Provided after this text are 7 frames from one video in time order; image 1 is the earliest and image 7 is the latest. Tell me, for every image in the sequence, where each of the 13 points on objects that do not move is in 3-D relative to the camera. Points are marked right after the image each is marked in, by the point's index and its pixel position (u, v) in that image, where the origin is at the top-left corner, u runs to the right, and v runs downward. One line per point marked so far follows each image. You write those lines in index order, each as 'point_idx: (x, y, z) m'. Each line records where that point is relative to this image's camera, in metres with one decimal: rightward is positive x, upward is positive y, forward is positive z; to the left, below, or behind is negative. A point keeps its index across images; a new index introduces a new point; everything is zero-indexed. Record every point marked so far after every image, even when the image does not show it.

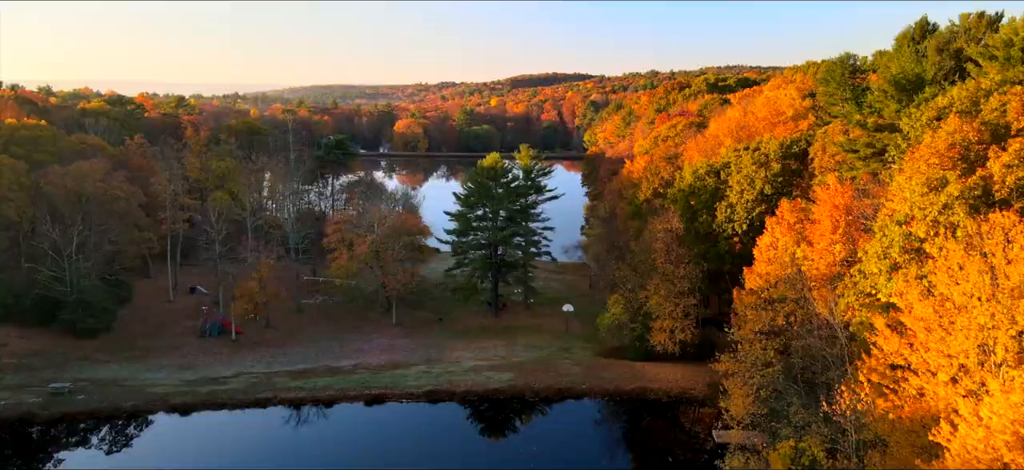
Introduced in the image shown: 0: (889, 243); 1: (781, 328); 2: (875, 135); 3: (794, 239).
0: (+6.1, -0.2, +13.2) m
1: (+5.4, -1.9, +16.5) m
2: (+8.7, +2.4, +19.7) m
3: (+5.9, -0.1, +17.4) m
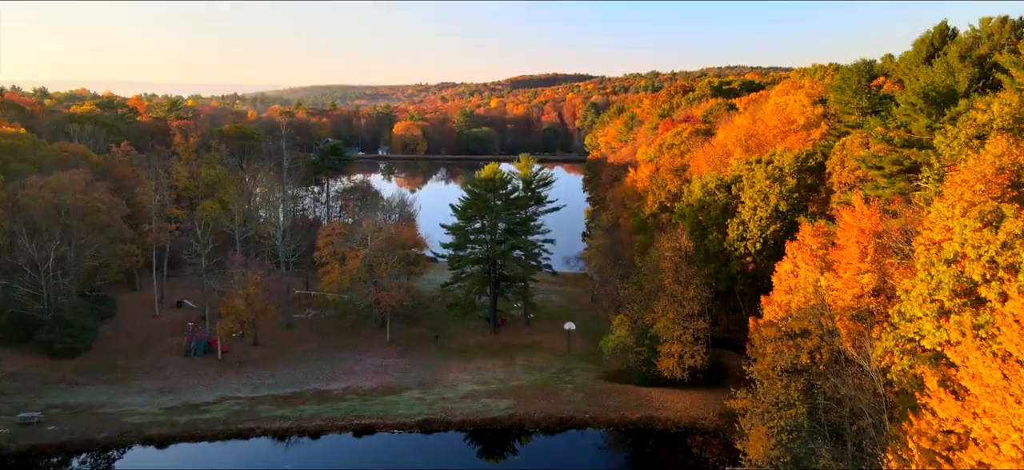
0: (+6.0, -0.7, +11.8) m
1: (+5.4, -2.4, +15.1) m
2: (+8.7, +1.8, +18.3) m
3: (+5.9, -0.6, +16.0) m
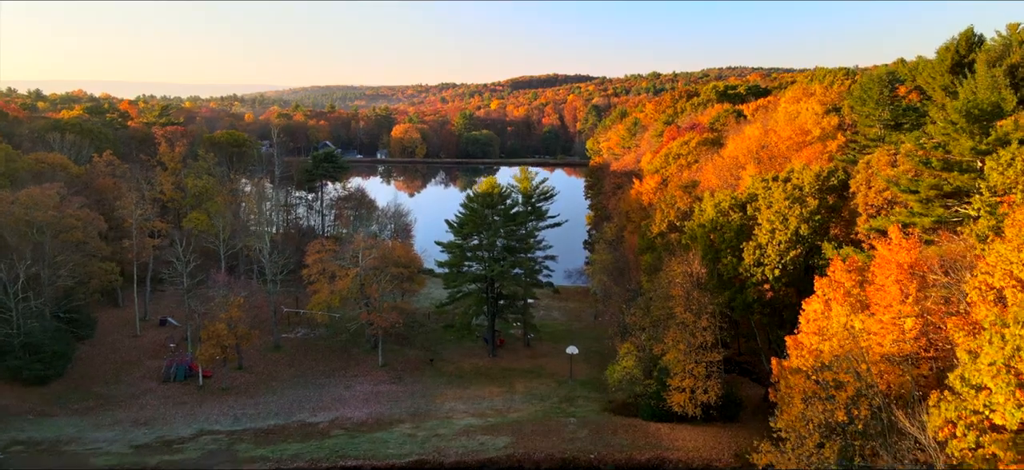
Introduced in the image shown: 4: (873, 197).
0: (+6.0, -1.3, +10.1) m
1: (+5.3, -3.0, +13.4) m
2: (+8.6, +1.2, +16.6) m
3: (+5.9, -1.3, +14.3) m
4: (+8.5, +0.9, +19.6) m
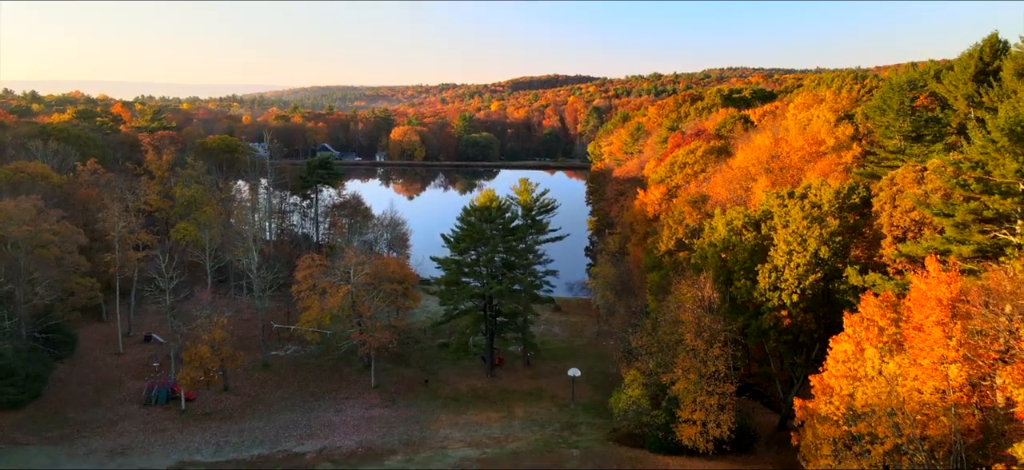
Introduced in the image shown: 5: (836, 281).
0: (+6.0, -1.8, +8.7) m
1: (+5.3, -3.5, +12.0) m
2: (+8.6, +0.7, +15.2) m
3: (+5.8, -1.8, +12.9) m
4: (+8.5, +0.4, +18.2) m
5: (+7.5, -1.1, +19.1) m
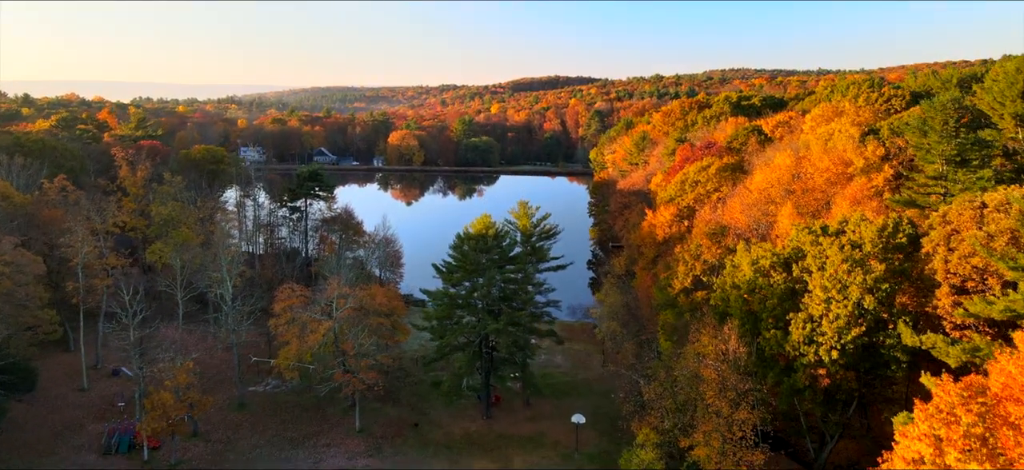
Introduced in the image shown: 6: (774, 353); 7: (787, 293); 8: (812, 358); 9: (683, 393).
0: (+5.9, -2.8, +6.2) m
1: (+5.2, -4.5, +9.5) m
2: (+8.5, -0.2, +12.7) m
3: (+5.8, -2.7, +10.4) m
4: (+8.4, -0.5, +15.6) m
5: (+7.4, -2.0, +16.6) m
6: (+5.7, -2.6, +18.1) m
7: (+6.1, -1.3, +18.3) m
8: (+6.0, -2.5, +16.7) m
9: (+3.8, -3.5, +18.3) m
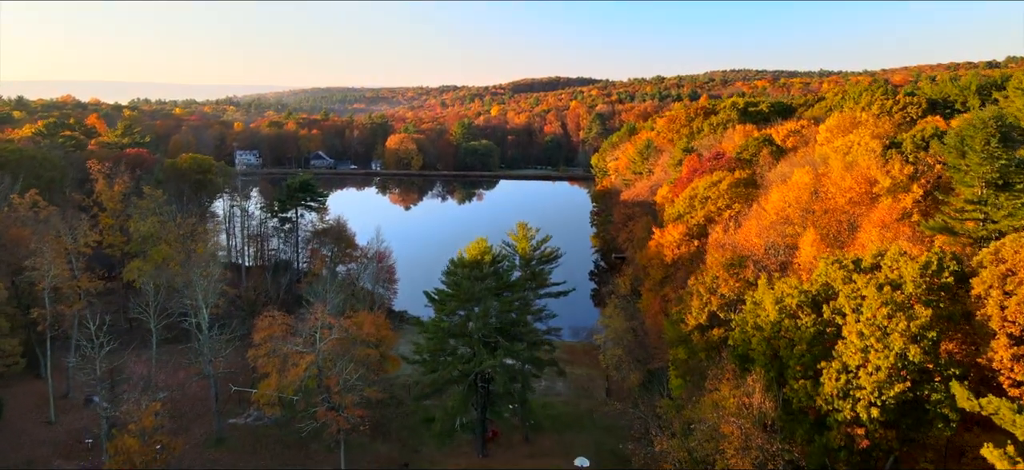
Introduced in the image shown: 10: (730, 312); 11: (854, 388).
0: (+5.8, -3.5, +4.2) m
1: (+5.1, -5.2, +7.5) m
2: (+8.4, -1.0, +10.7) m
3: (+5.7, -3.4, +8.5) m
4: (+8.3, -1.3, +13.7) m
5: (+7.3, -2.7, +14.6) m
6: (+5.7, -3.3, +16.1) m
7: (+6.0, -2.0, +16.3) m
8: (+6.0, -3.2, +14.7) m
9: (+3.7, -4.2, +16.3) m
10: (+5.0, -1.8, +18.9) m
11: (+6.2, -2.7, +15.0) m
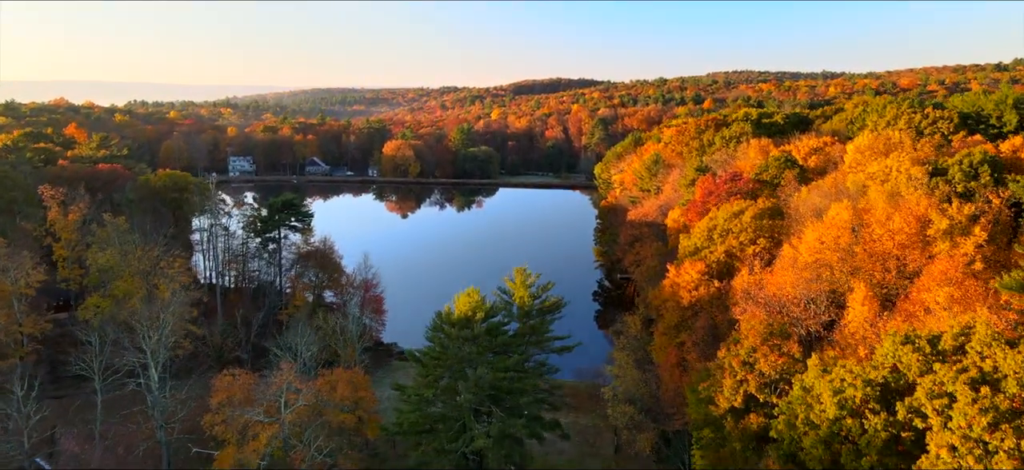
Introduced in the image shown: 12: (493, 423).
0: (+5.7, -4.7, +0.9) m
1: (+5.0, -6.4, +4.2) m
2: (+8.3, -2.2, +7.4) m
3: (+5.6, -4.7, +5.1) m
4: (+8.2, -2.5, +10.3) m
5: (+7.2, -4.0, +11.3) m
6: (+5.6, -4.5, +12.8) m
7: (+5.9, -3.2, +13.0) m
8: (+5.9, -4.4, +11.4) m
9: (+3.6, -5.4, +13.0) m
10: (+4.9, -3.0, +15.6) m
11: (+6.1, -4.0, +11.7) m
12: (-0.5, -4.5, +19.6) m
